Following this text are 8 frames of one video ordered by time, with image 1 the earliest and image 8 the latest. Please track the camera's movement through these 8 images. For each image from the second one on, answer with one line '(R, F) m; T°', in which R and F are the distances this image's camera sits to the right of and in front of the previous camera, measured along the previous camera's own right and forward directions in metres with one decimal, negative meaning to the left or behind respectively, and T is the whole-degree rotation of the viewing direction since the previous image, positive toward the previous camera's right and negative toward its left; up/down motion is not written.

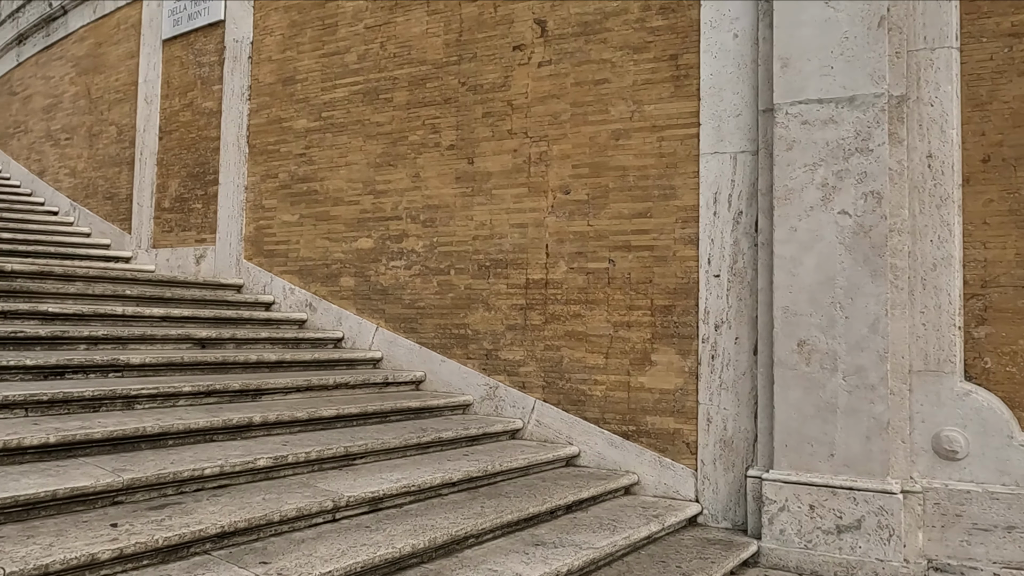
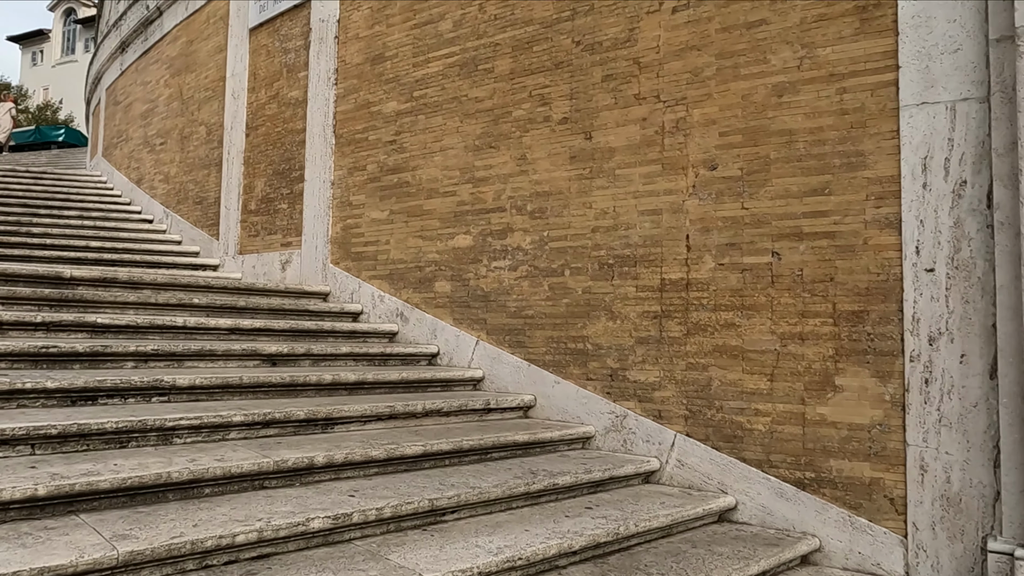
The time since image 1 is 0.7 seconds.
(-0.1, +1.0) m; -8°
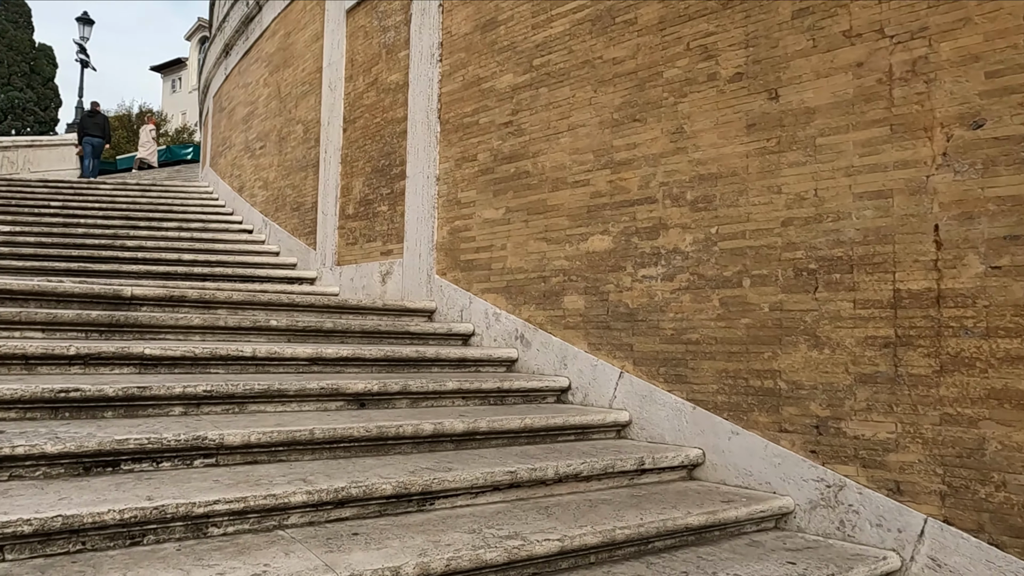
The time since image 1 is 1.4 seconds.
(-0.2, +1.1) m; -9°
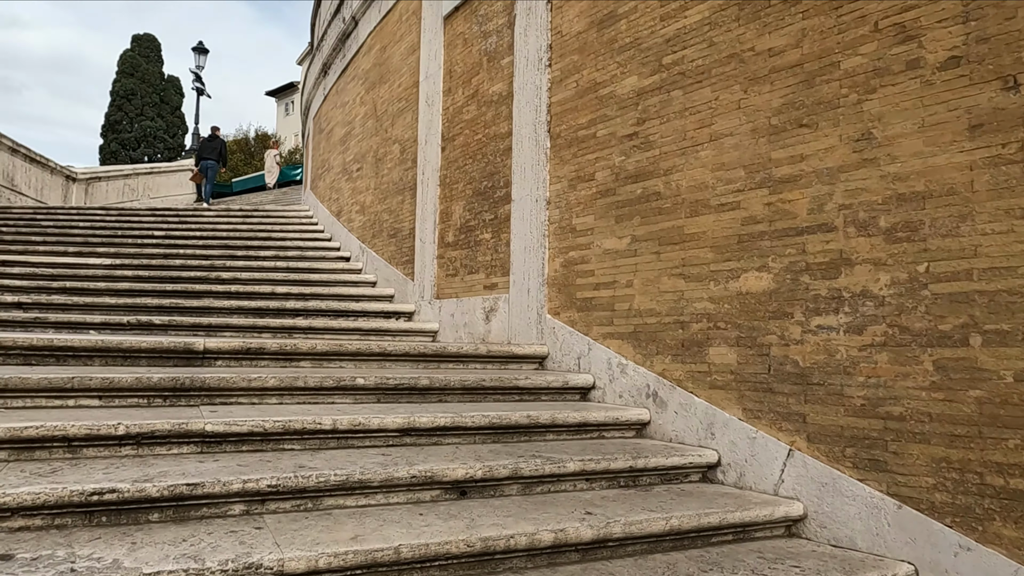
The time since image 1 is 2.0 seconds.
(-0.1, +0.7) m; -8°
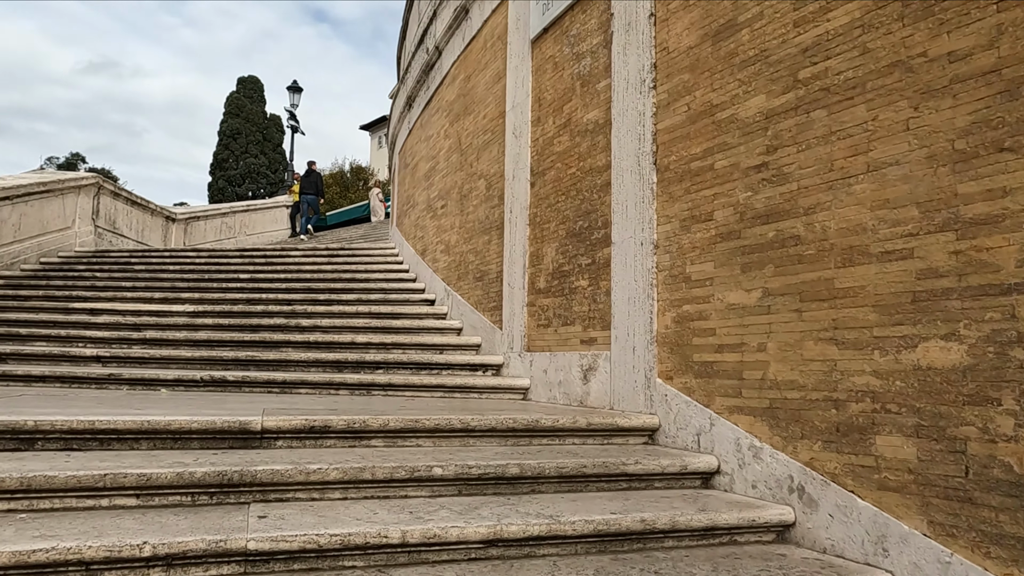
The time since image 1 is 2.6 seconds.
(-0.1, +0.6) m; -7°
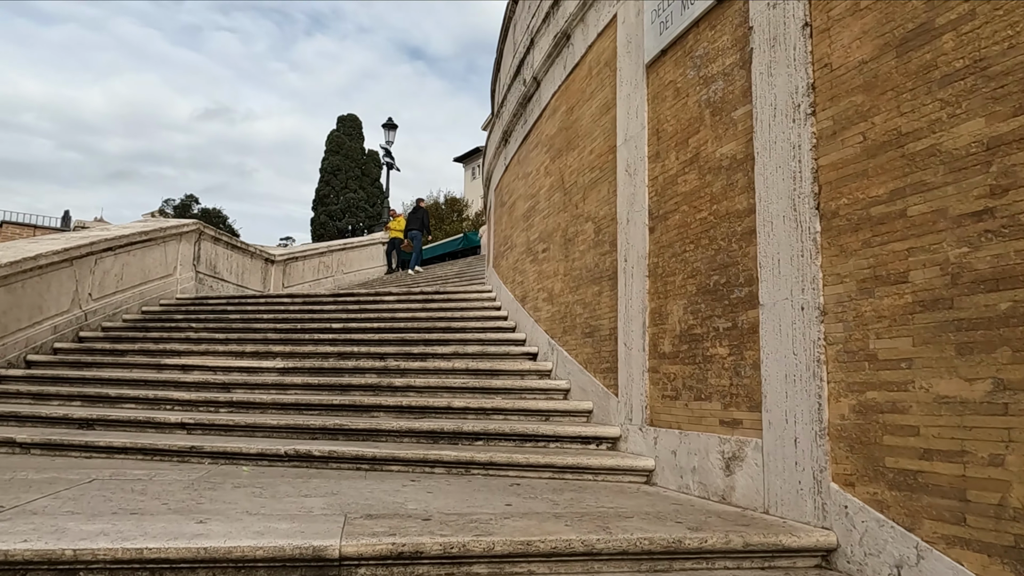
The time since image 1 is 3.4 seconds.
(-0.1, +0.6) m; -7°
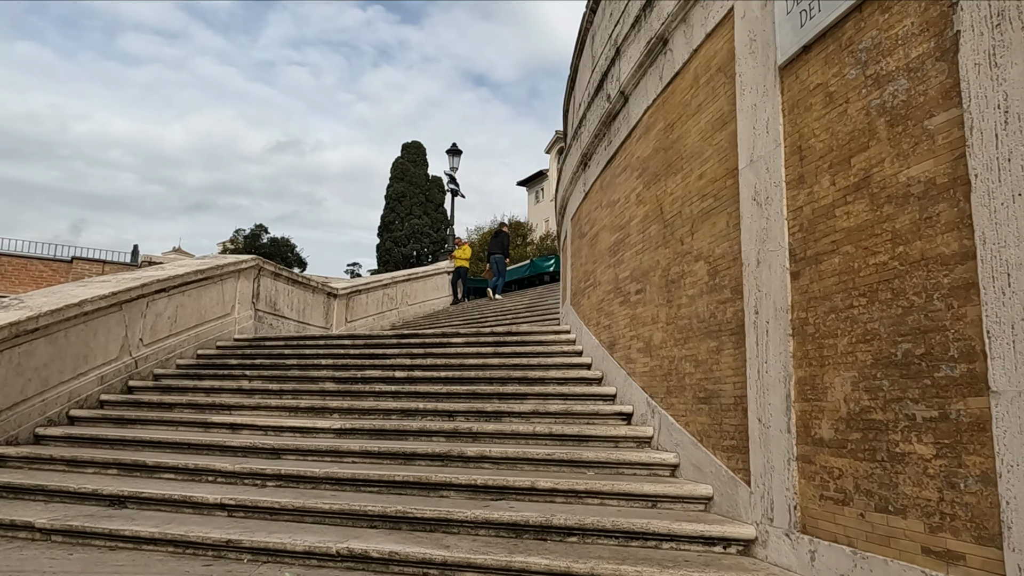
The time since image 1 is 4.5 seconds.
(-0.2, +0.8) m; -5°
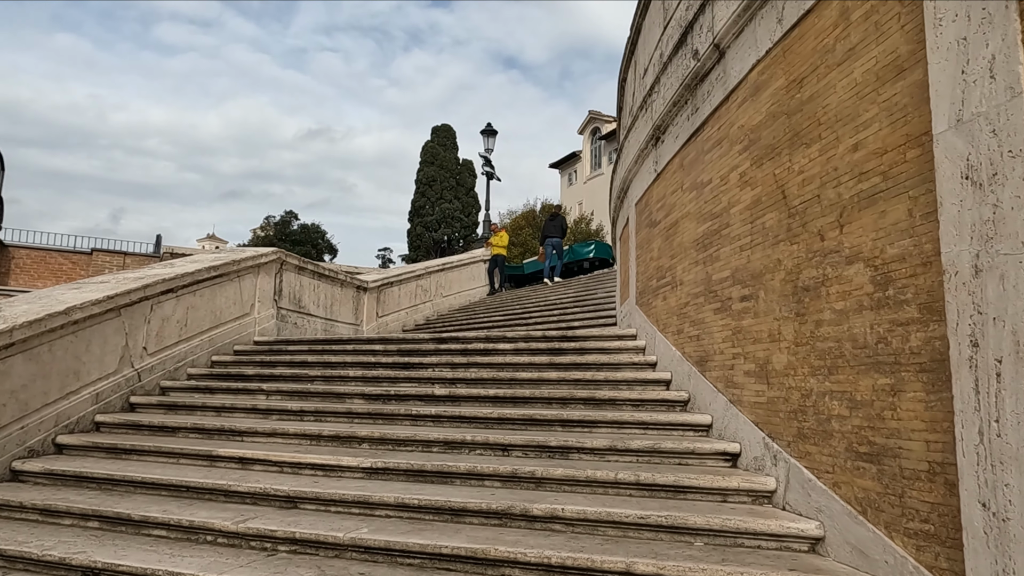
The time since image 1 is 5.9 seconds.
(-0.2, +1.1) m; -2°
